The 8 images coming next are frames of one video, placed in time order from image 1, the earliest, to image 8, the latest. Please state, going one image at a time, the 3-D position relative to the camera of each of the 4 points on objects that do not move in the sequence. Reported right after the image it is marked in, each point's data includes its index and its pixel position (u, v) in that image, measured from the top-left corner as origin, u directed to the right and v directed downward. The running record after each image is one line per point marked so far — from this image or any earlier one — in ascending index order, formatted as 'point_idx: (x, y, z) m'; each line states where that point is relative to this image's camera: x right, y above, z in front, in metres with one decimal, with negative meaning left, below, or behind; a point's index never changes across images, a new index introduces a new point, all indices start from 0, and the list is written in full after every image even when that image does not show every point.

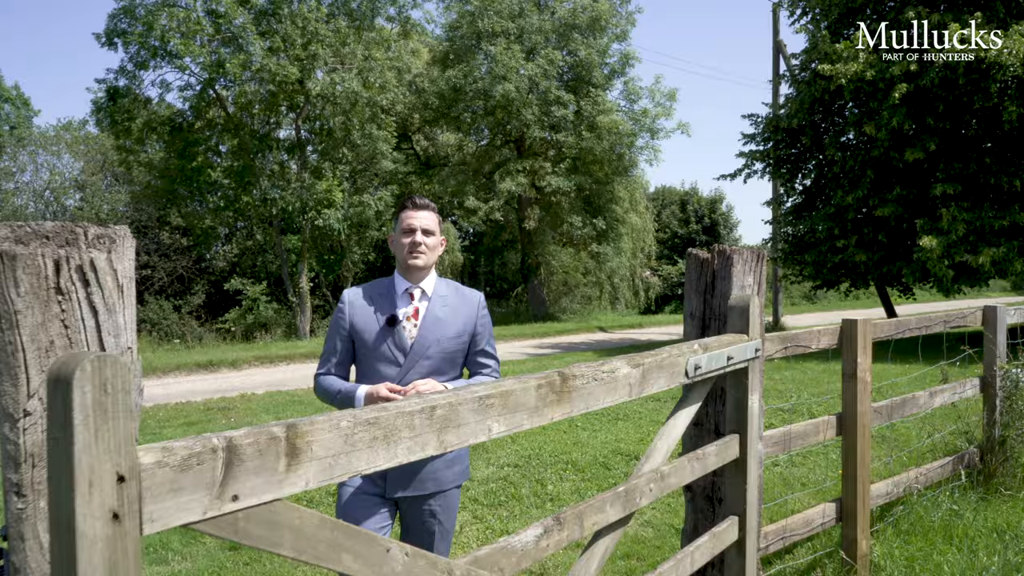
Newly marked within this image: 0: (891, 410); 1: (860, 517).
0: (+2.6, -0.8, +5.3) m
1: (+2.1, -1.4, +4.7) m
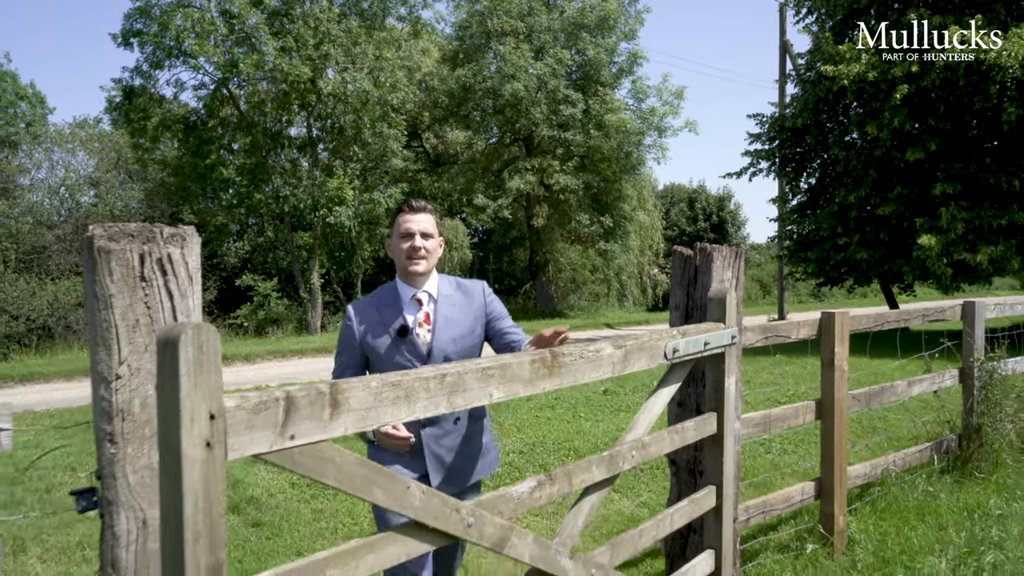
0: (+2.6, -0.8, +5.7) m
1: (+2.2, -1.4, +5.1) m
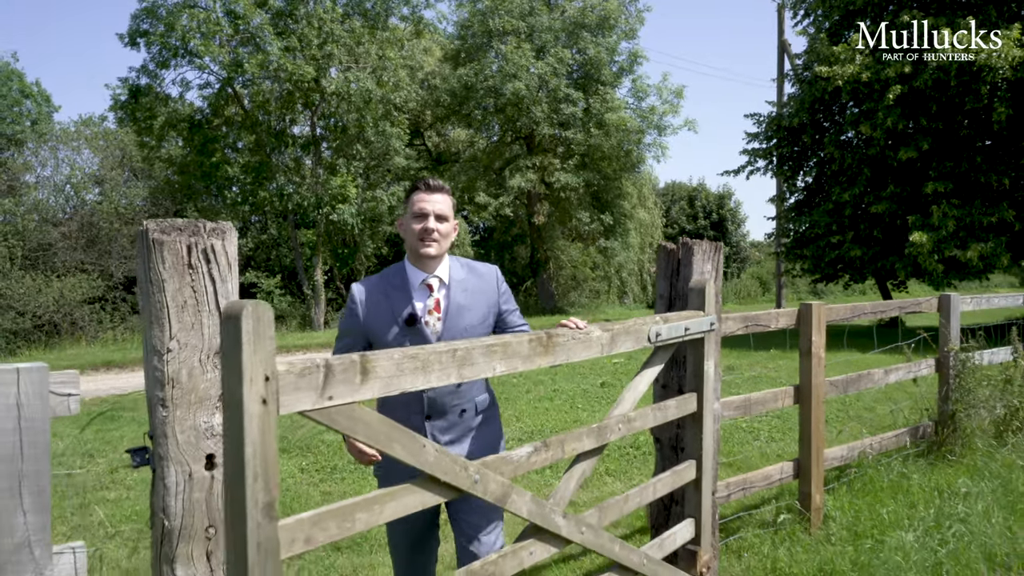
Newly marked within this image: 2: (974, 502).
0: (+2.6, -0.7, +6.0) m
1: (+2.1, -1.3, +5.5) m
2: (+3.3, -1.5, +5.5) m
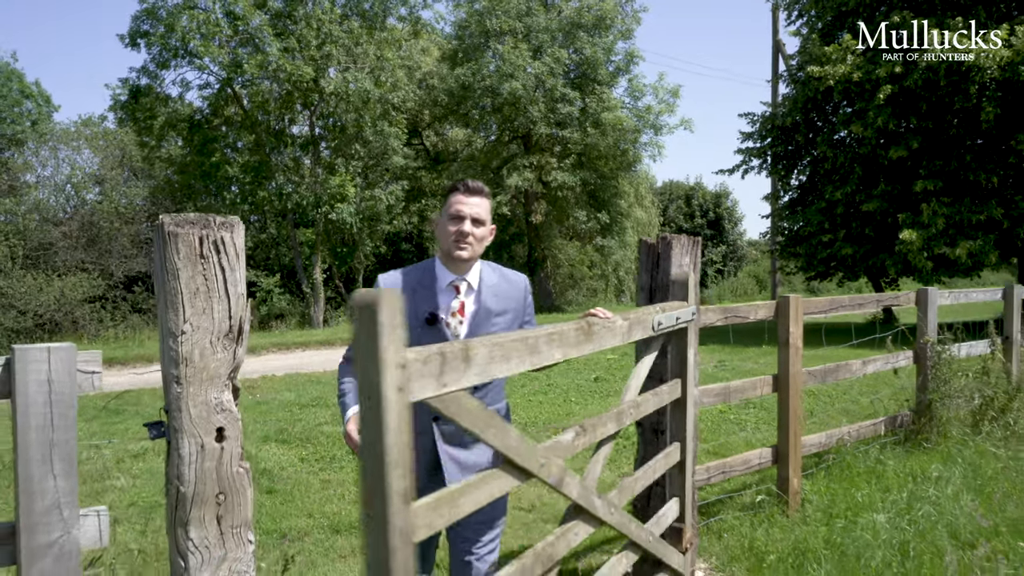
0: (+2.6, -0.7, +6.3) m
1: (+2.1, -1.3, +5.7) m
2: (+3.2, -1.5, +5.8) m
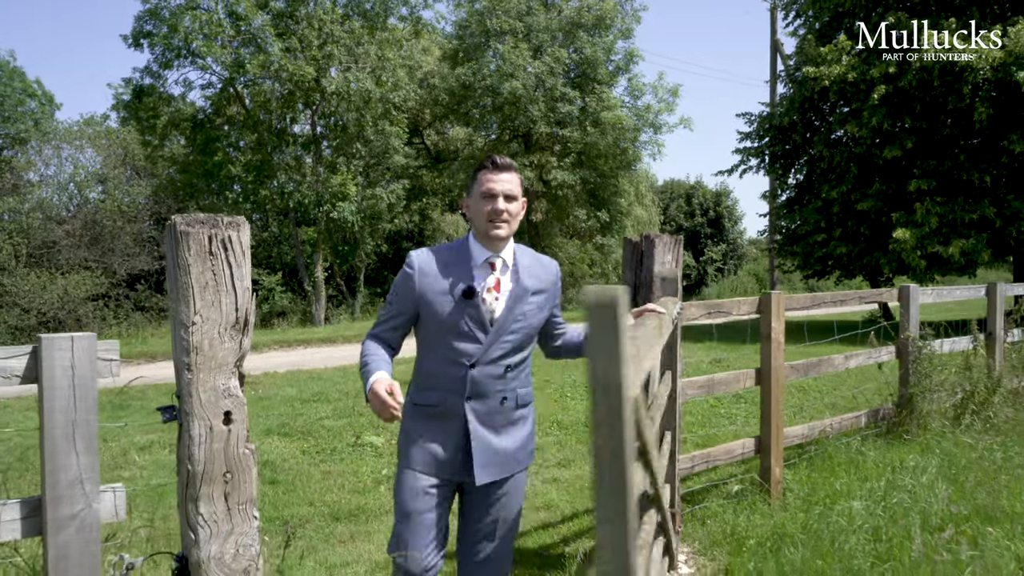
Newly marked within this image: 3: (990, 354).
0: (+2.5, -0.7, +6.5) m
1: (+2.0, -1.3, +6.0) m
2: (+3.2, -1.5, +6.0) m
3: (+5.3, -0.7, +8.6) m
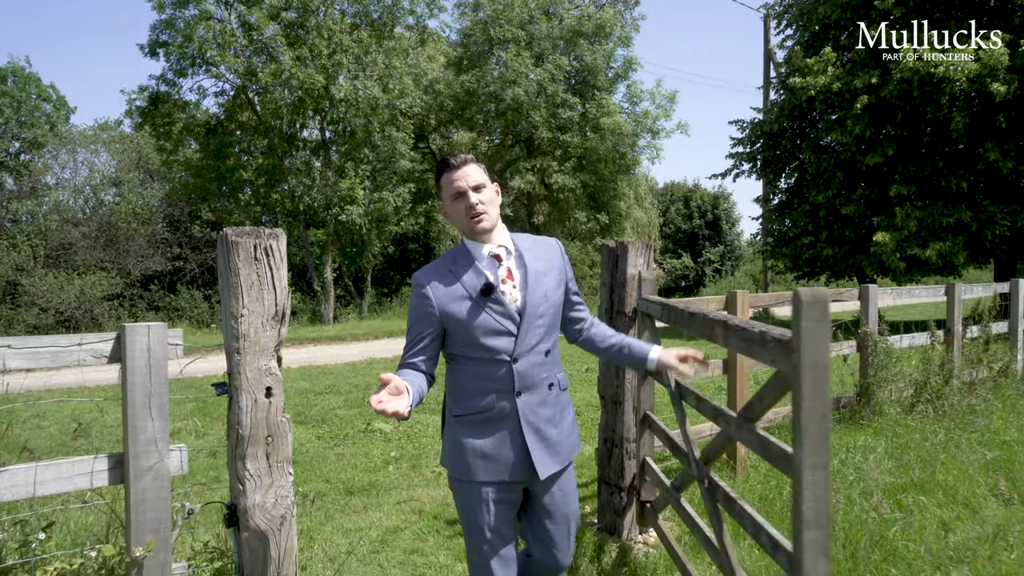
0: (+2.4, -0.7, +7.3) m
1: (+2.0, -1.3, +6.7) m
2: (+3.1, -1.5, +6.8) m
3: (+5.3, -0.7, +9.3) m
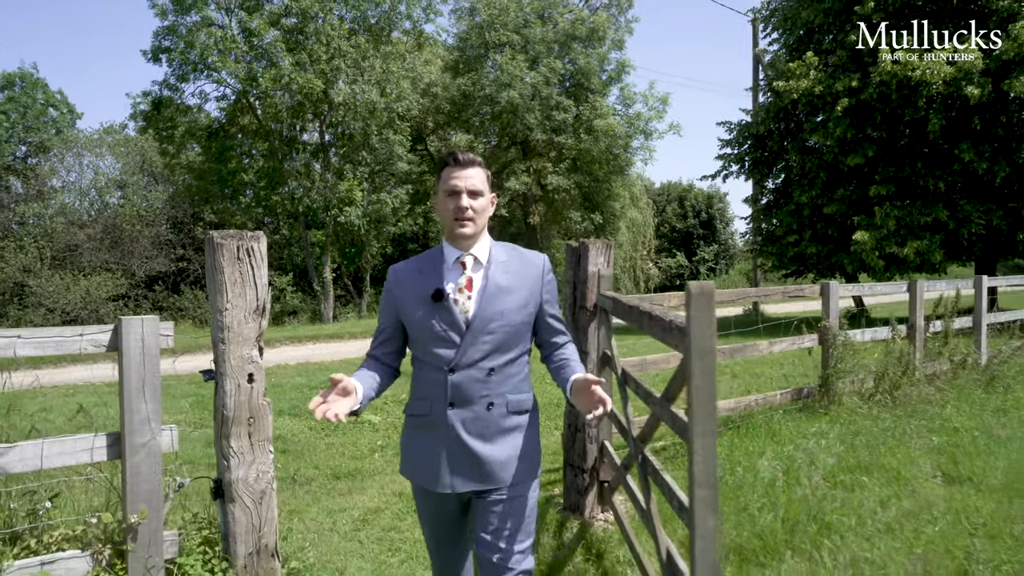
0: (+2.2, -0.6, +7.7) m
1: (+1.7, -1.2, +7.2) m
2: (+2.9, -1.4, +7.2) m
3: (+5.0, -0.7, +9.7) m
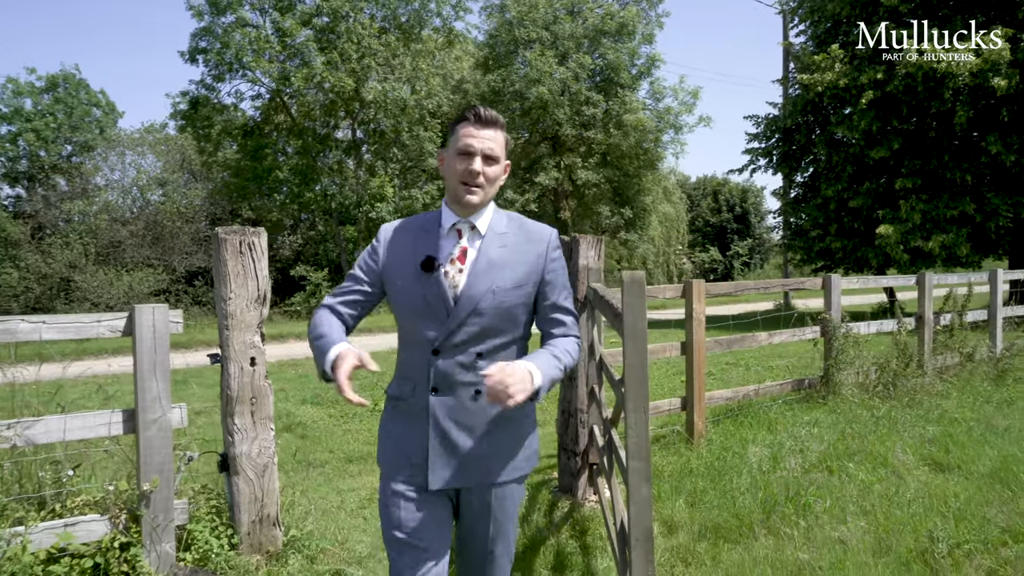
0: (+2.2, -0.6, +7.9) m
1: (+1.7, -1.1, +7.4) m
2: (+2.9, -1.3, +7.4) m
3: (+5.2, -0.6, +9.8) m
